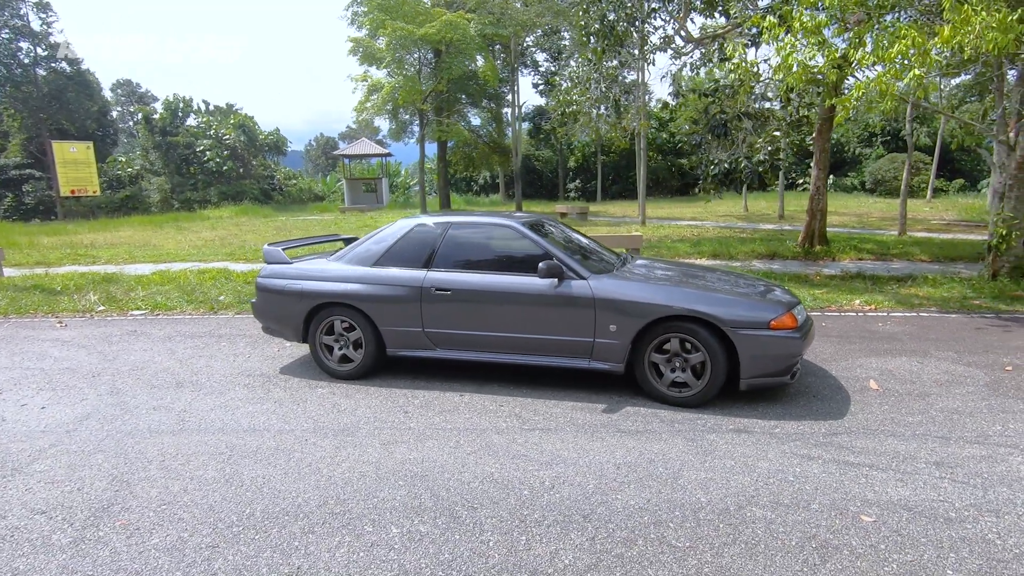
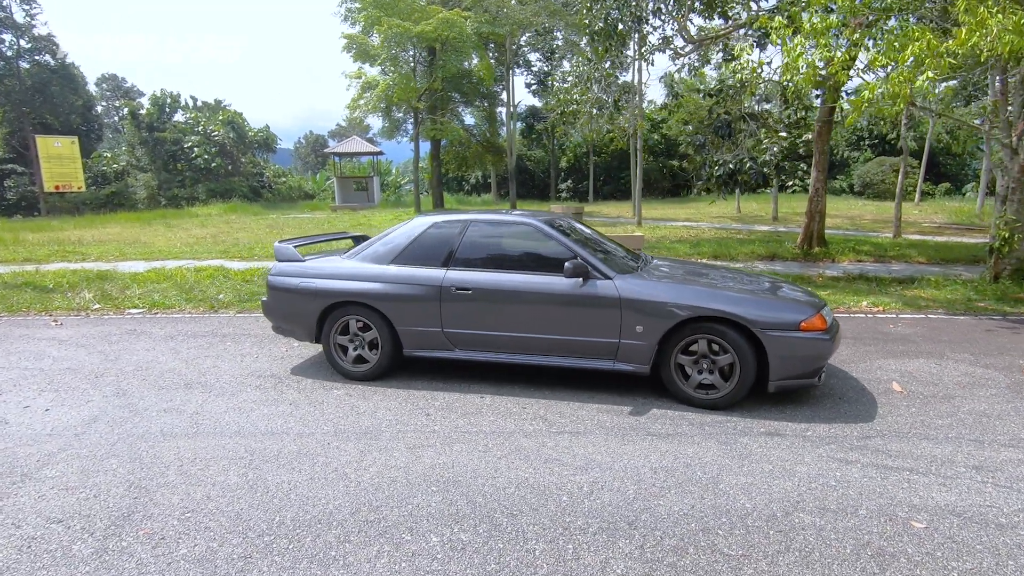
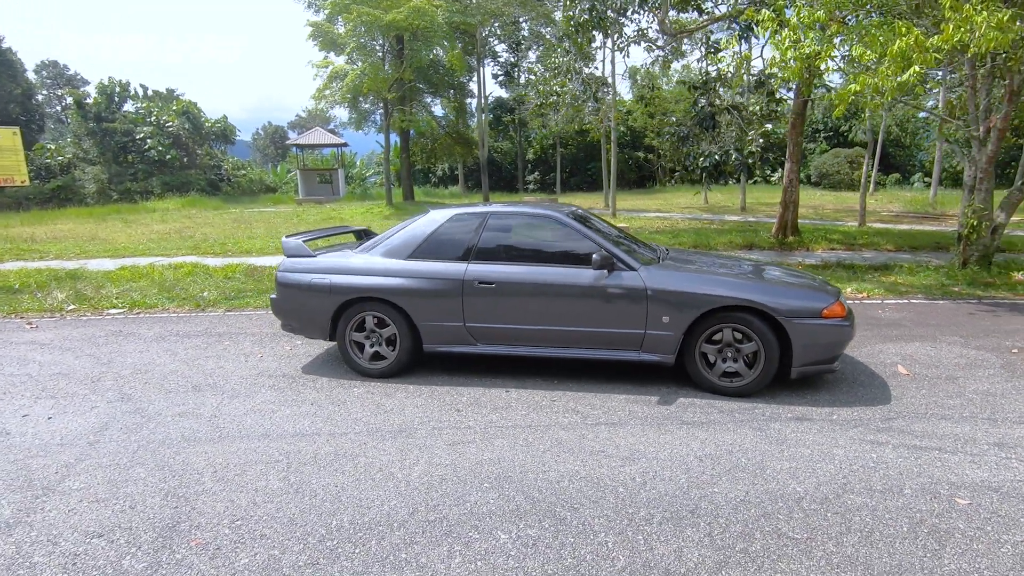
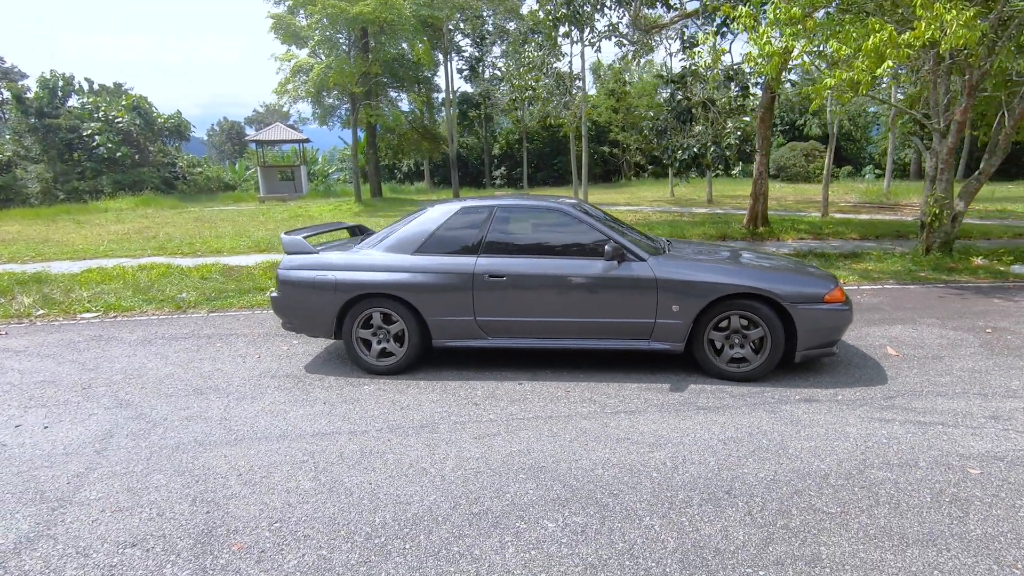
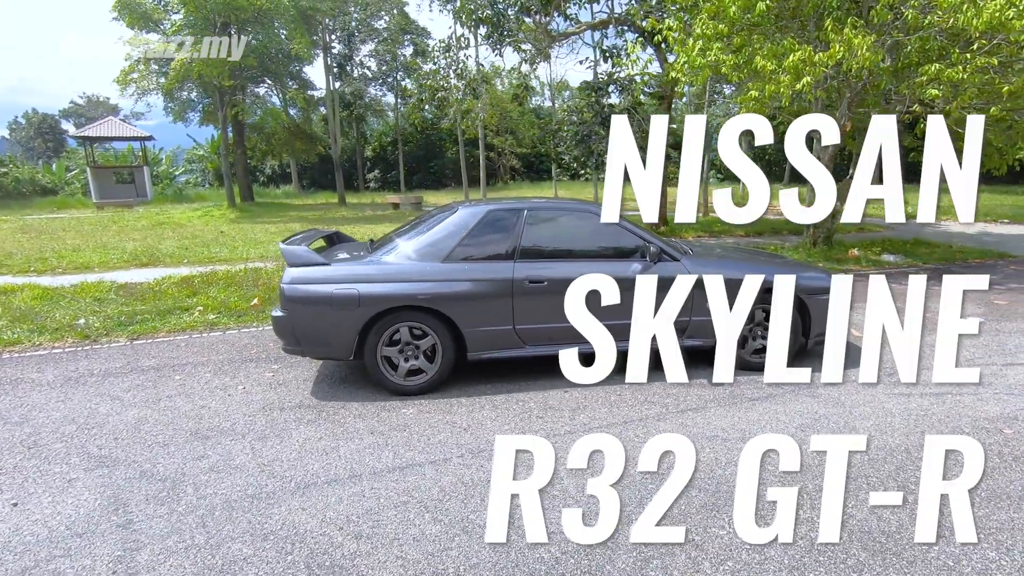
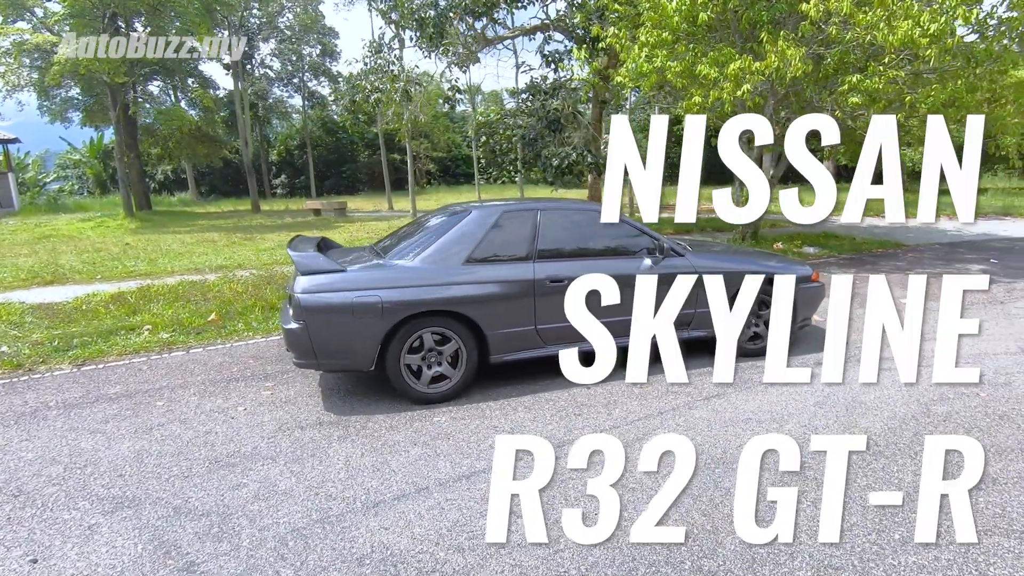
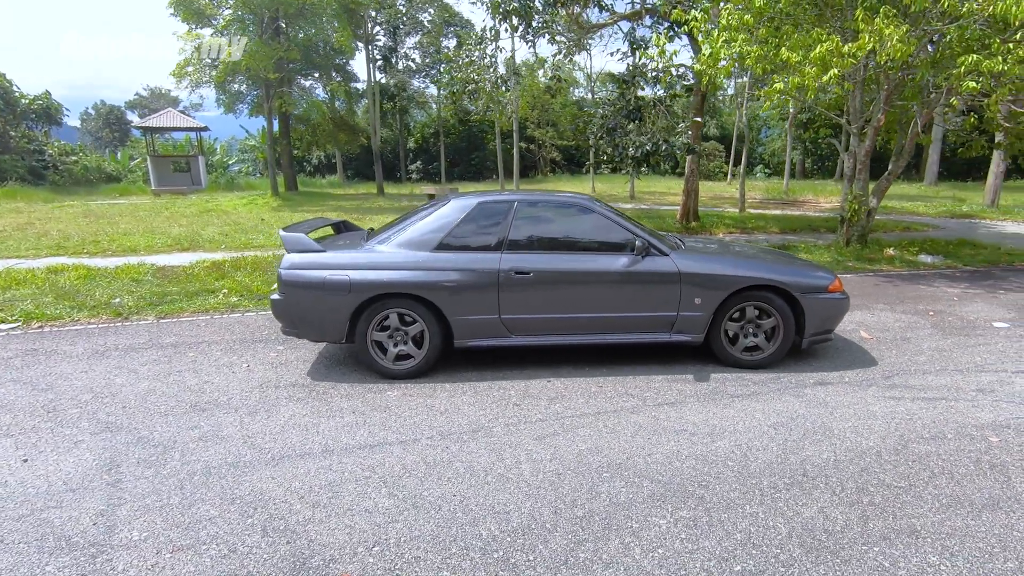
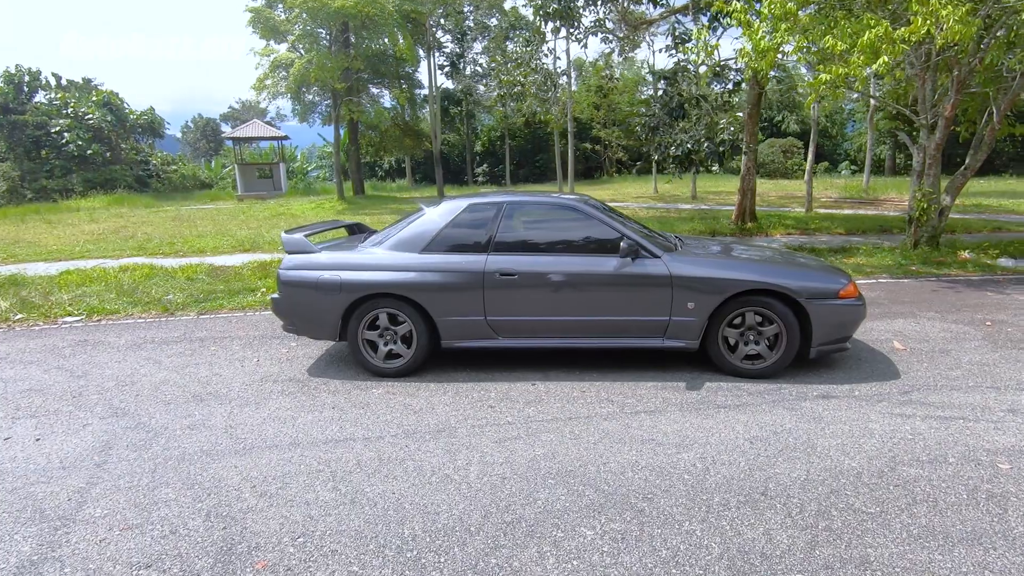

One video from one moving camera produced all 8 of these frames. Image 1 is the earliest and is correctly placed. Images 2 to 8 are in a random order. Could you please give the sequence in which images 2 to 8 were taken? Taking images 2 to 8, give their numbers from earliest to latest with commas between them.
2, 3, 4, 8, 7, 5, 6
